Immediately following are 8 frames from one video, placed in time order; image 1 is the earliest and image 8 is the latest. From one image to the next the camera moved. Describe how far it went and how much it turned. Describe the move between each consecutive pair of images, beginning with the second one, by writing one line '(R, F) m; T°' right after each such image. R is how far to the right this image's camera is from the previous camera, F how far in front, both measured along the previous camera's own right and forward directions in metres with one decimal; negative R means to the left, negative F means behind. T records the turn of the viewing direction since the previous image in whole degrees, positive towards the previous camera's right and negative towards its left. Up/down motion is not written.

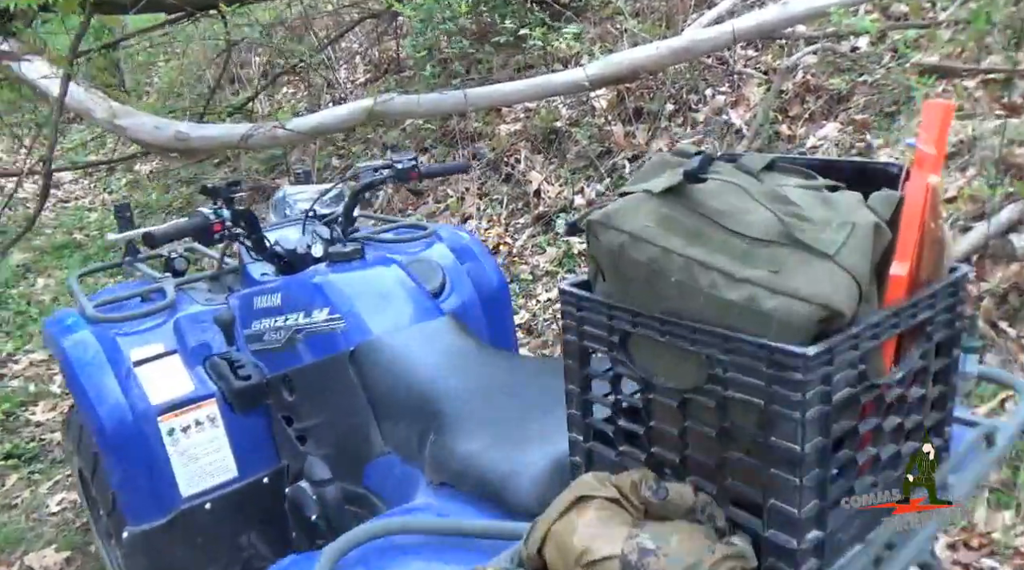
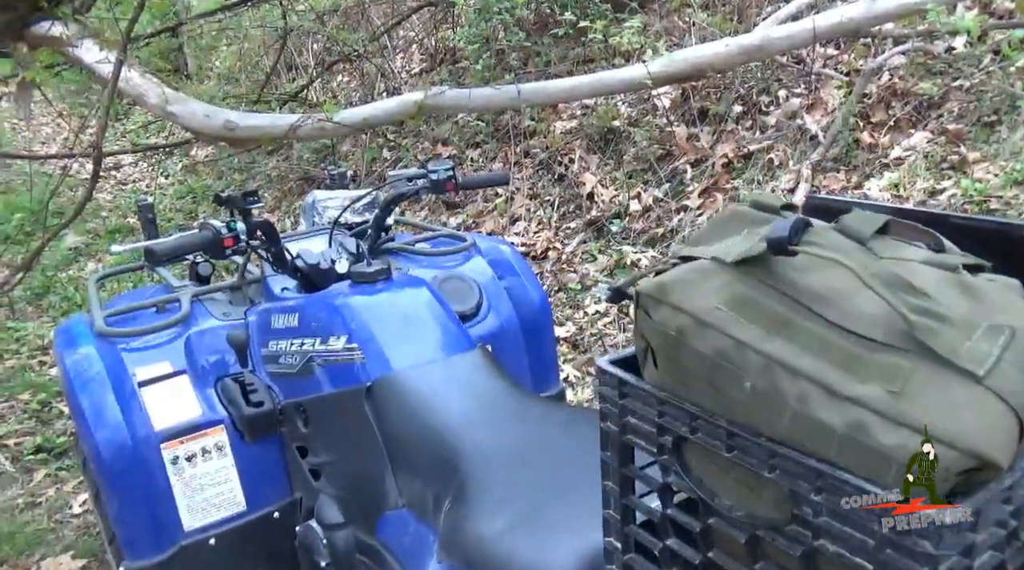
(0.0, +0.4) m; -3°
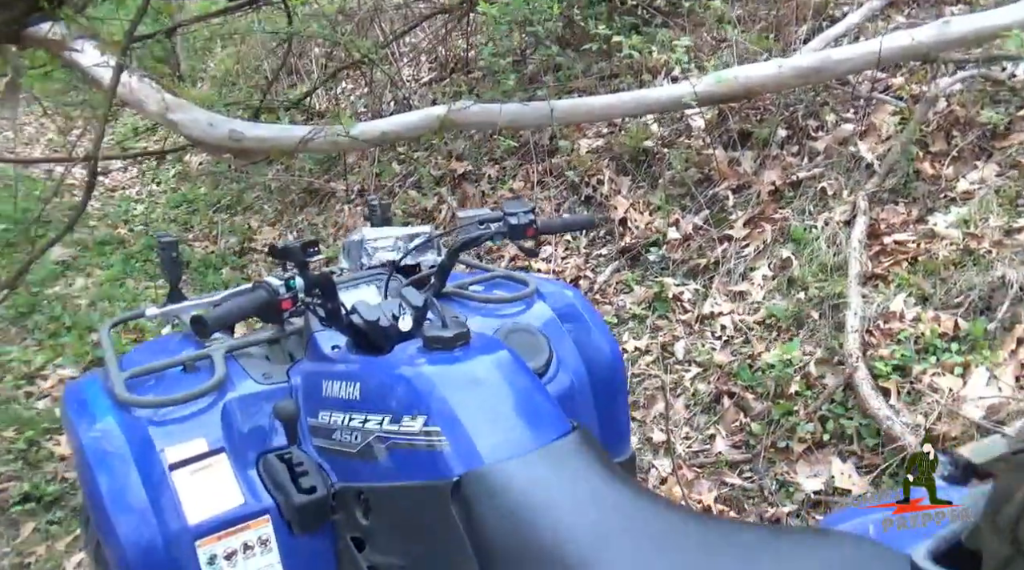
(-0.3, +0.4) m; +1°
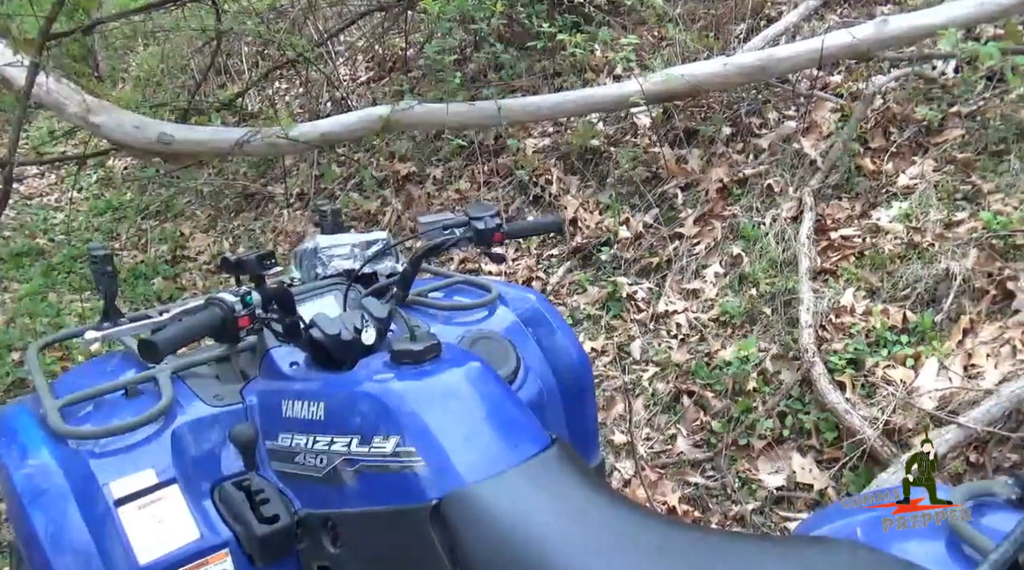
(-0.1, 0.0) m; +3°
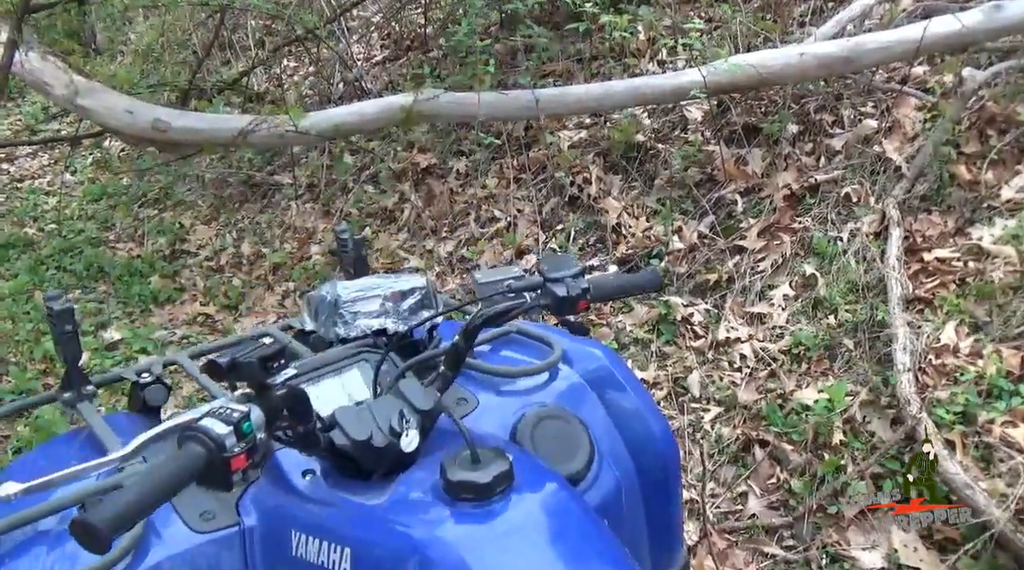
(-0.1, +0.7) m; 0°
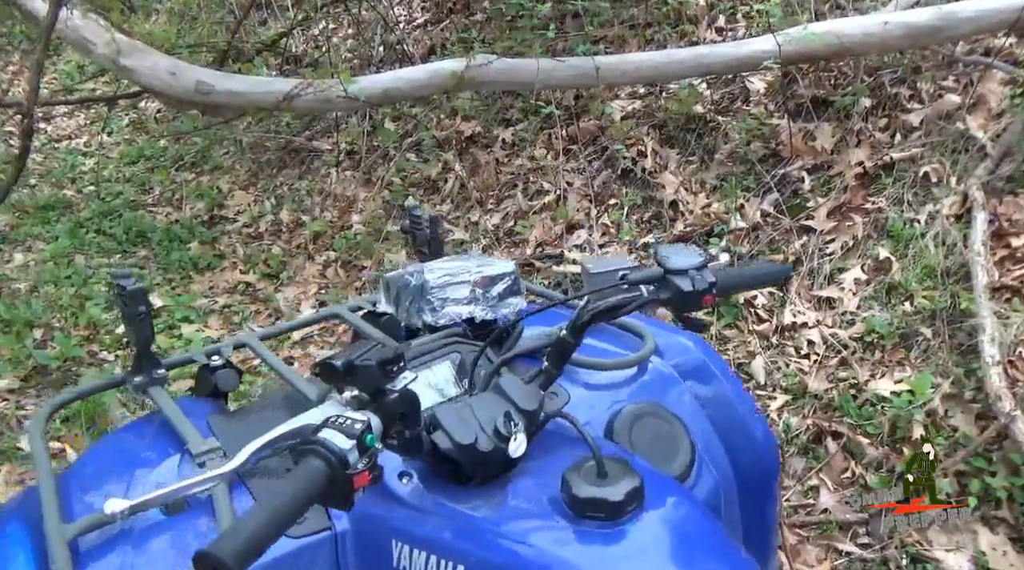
(-0.2, +0.2) m; -1°
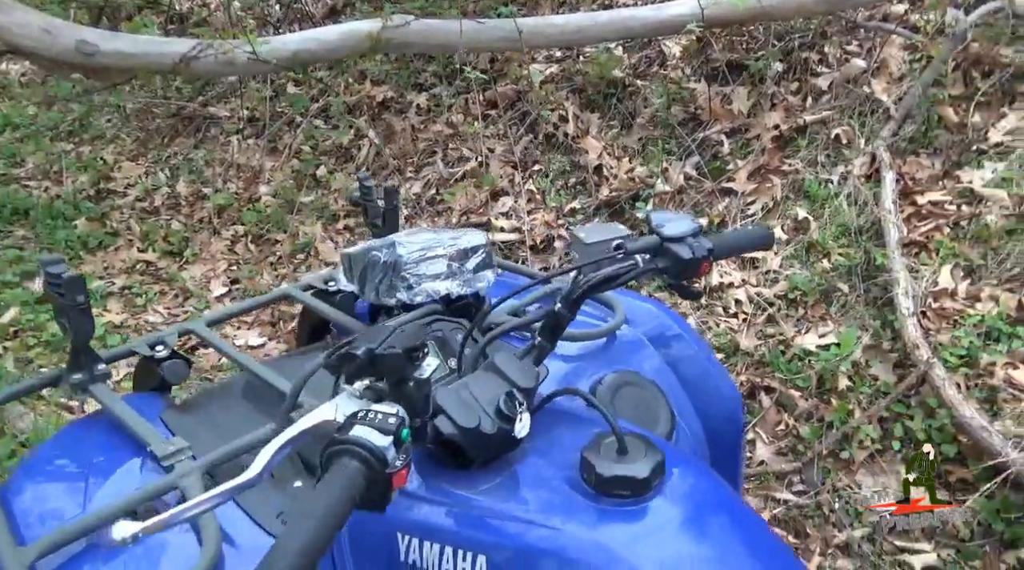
(-0.2, -0.1) m; +6°
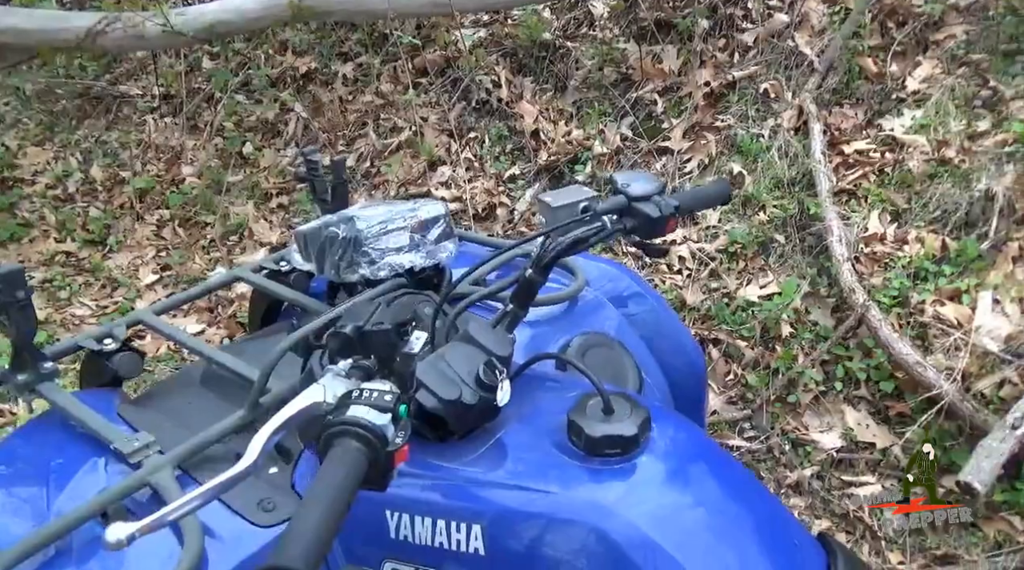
(-0.2, -0.1) m; +4°
